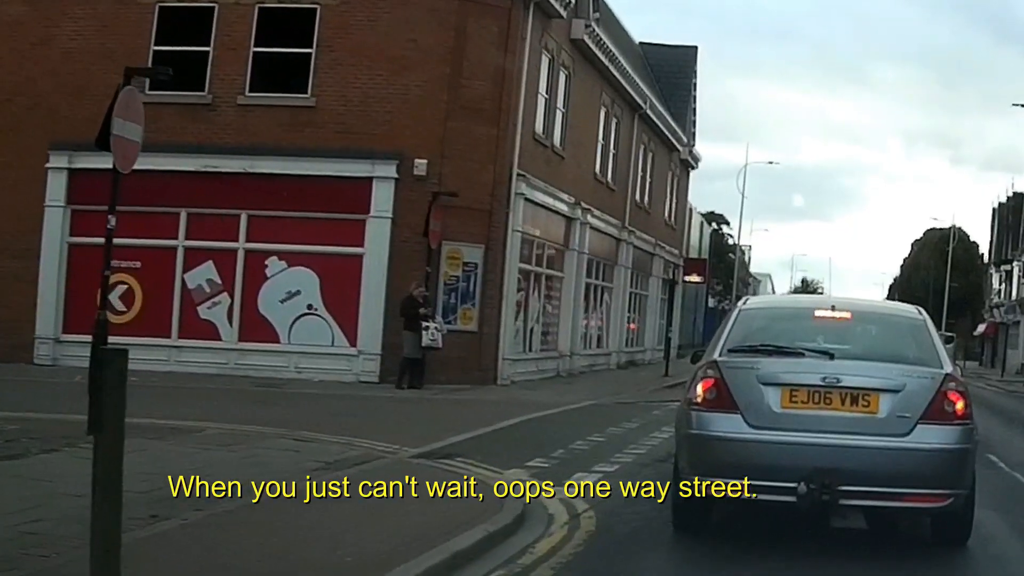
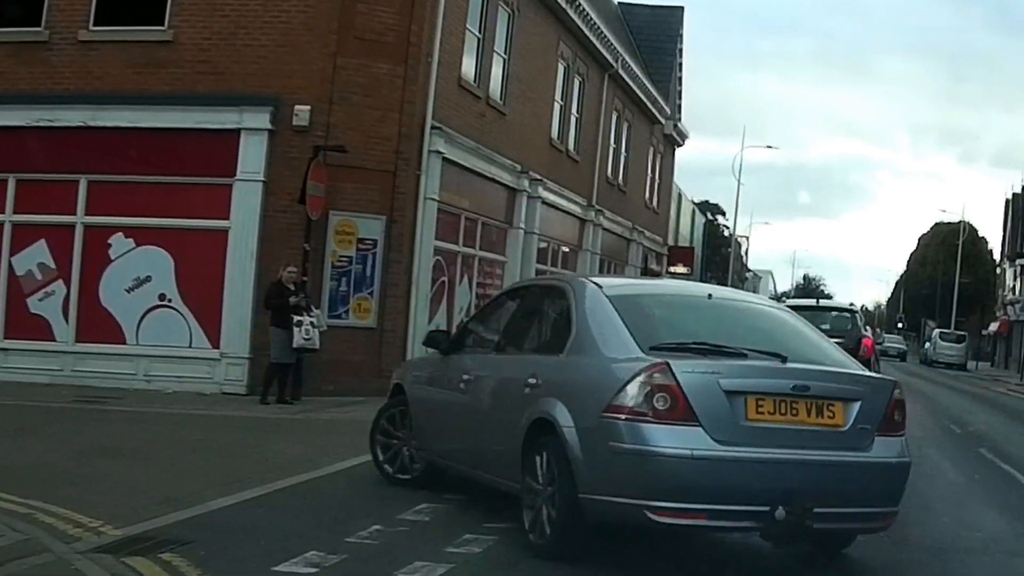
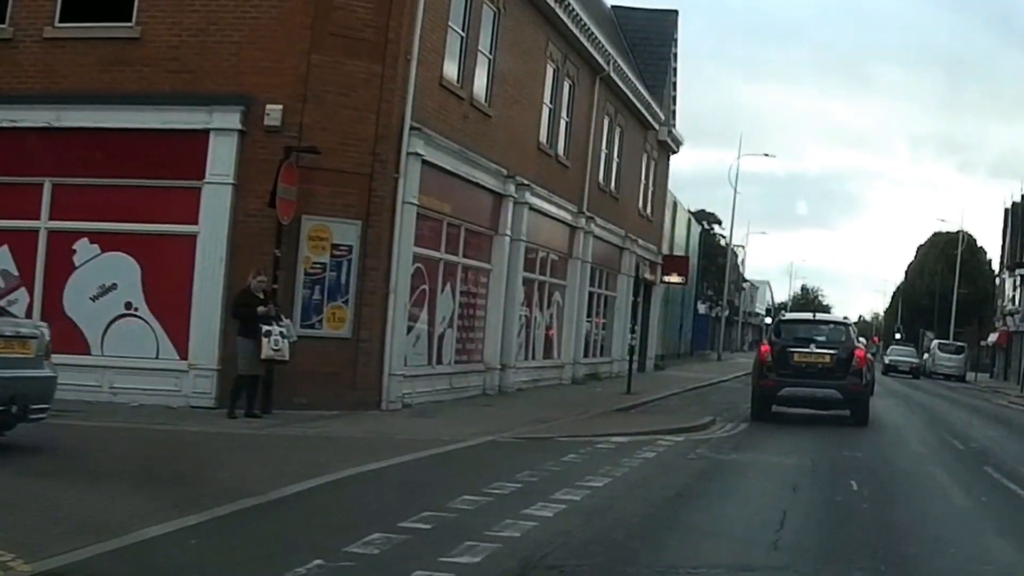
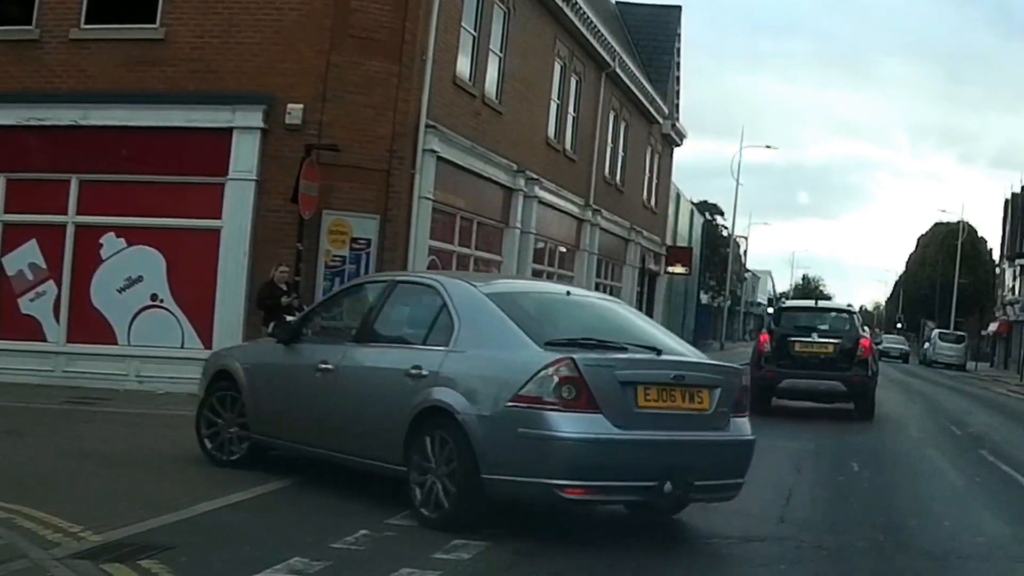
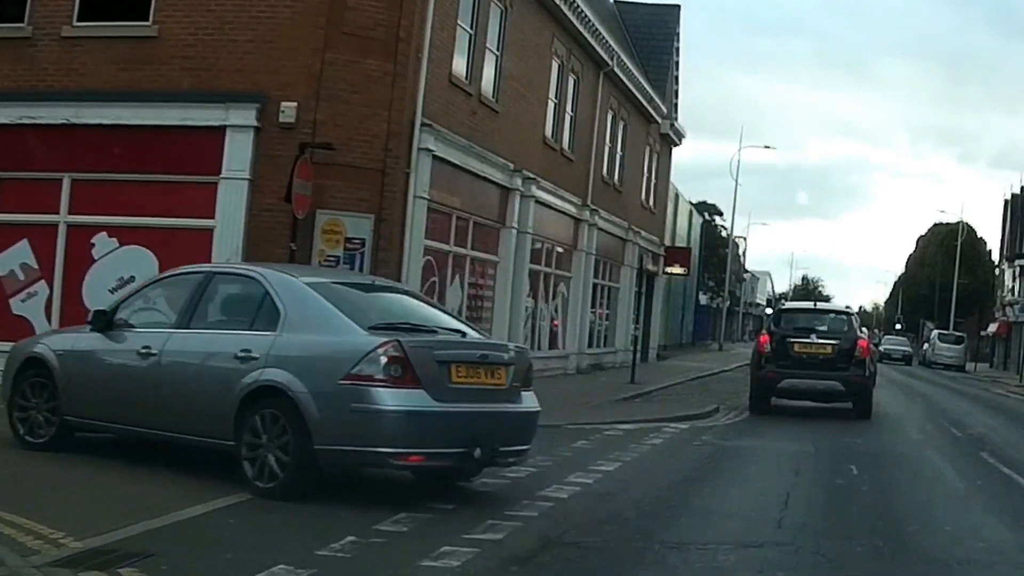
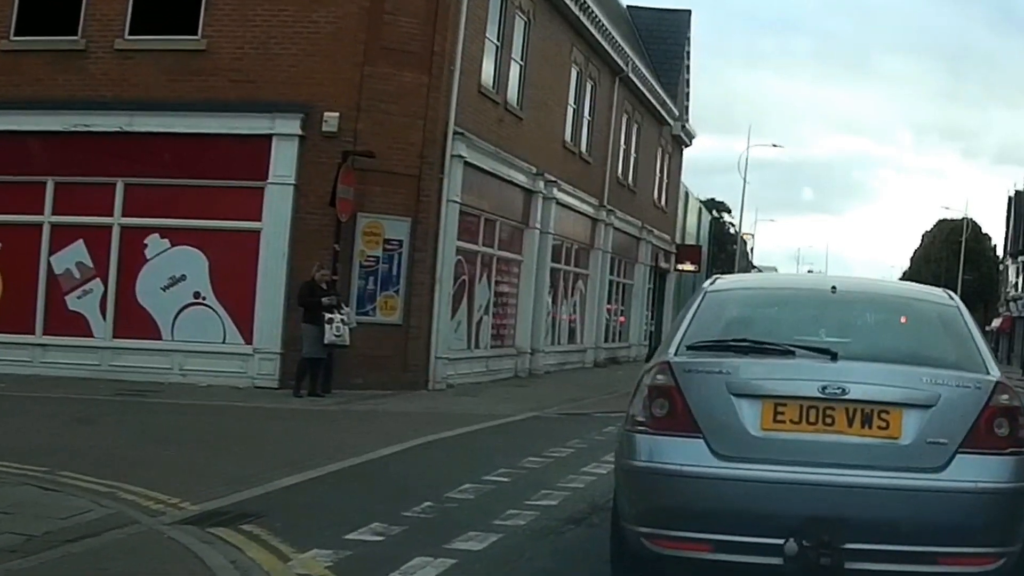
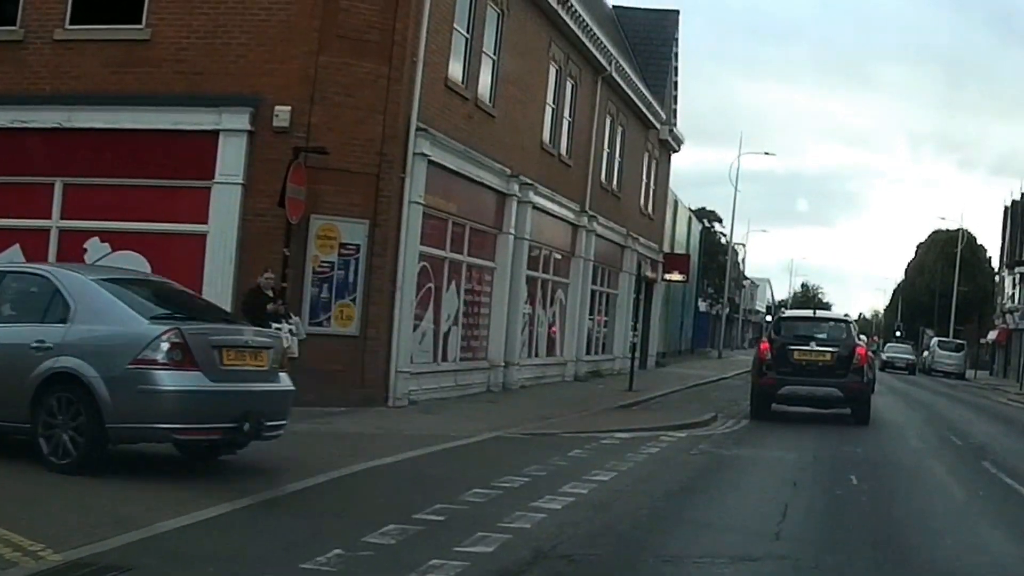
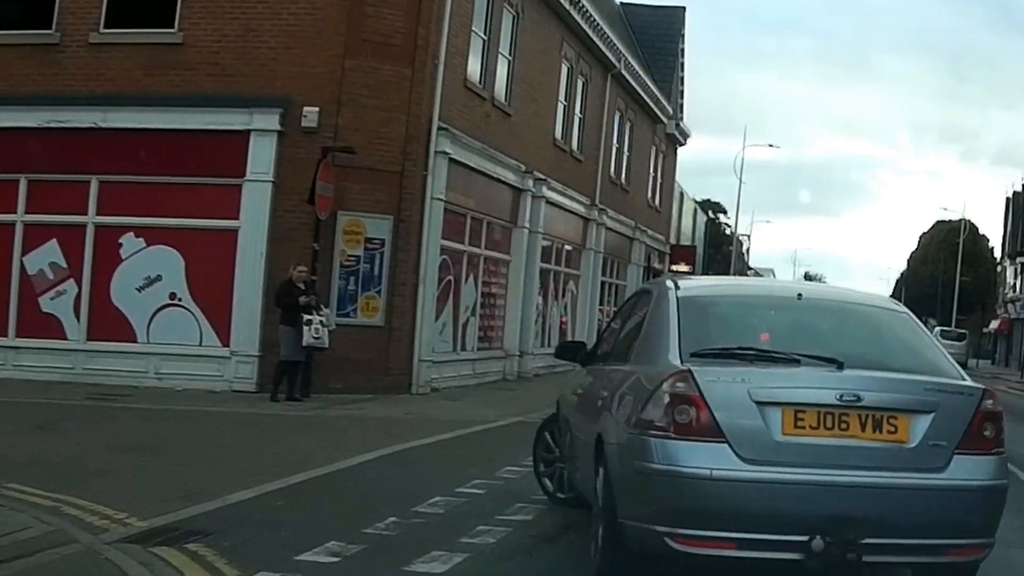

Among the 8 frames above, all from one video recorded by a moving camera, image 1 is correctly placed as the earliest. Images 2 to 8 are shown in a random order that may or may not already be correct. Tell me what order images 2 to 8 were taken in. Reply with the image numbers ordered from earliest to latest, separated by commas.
6, 8, 2, 4, 5, 7, 3
